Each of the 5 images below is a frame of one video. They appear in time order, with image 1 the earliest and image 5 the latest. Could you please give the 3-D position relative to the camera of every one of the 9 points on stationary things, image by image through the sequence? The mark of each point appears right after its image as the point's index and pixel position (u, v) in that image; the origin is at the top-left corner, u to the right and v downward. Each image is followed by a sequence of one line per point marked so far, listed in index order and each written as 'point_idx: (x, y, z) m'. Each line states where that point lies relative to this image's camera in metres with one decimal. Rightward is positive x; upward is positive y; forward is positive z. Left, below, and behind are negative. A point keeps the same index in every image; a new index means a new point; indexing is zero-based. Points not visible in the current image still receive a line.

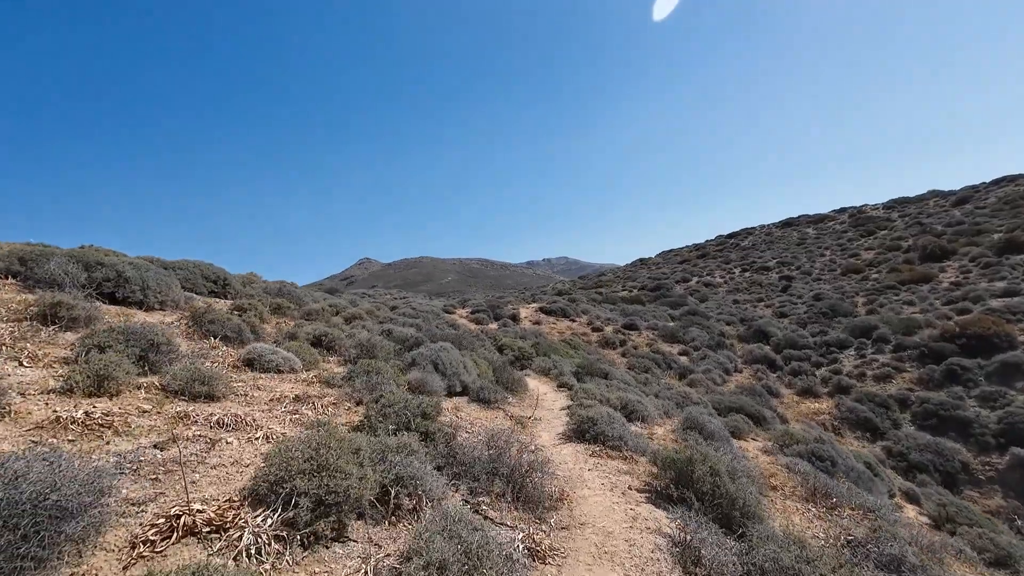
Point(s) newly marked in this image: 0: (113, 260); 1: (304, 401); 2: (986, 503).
0: (-8.0, +0.5, +9.9) m
1: (-2.4, -1.3, +5.7) m
2: (+16.3, -7.4, +17.0) m
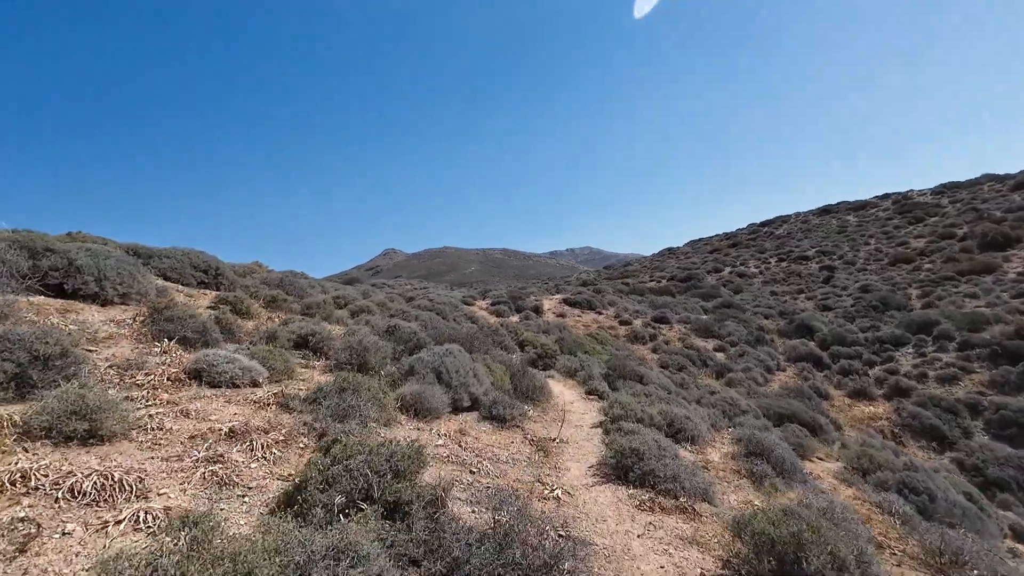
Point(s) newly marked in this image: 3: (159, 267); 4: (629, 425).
0: (-7.6, +0.7, +8.5) m
1: (-2.2, -1.2, +4.1) m
2: (+17.0, -7.1, +14.6) m
3: (-8.5, +0.4, +12.0) m
4: (+1.8, -2.0, +7.2) m
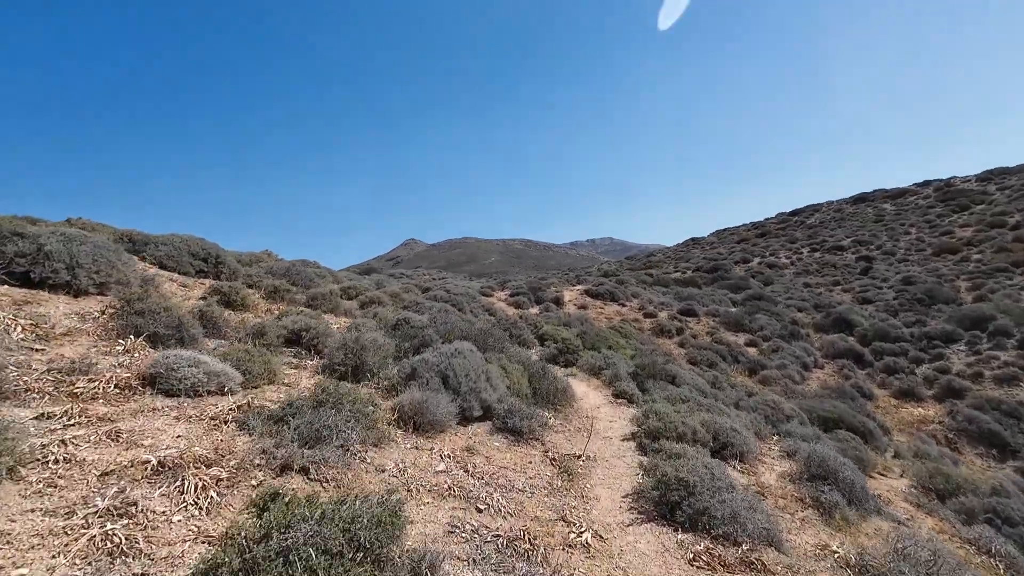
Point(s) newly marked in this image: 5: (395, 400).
0: (-7.3, +0.9, +7.7) m
1: (-2.1, -1.2, +3.1) m
2: (+17.4, -6.9, +13.0) m
3: (-8.1, +0.7, +11.2) m
4: (+2.0, -1.9, +6.1) m
5: (-1.3, -1.3, +5.7) m
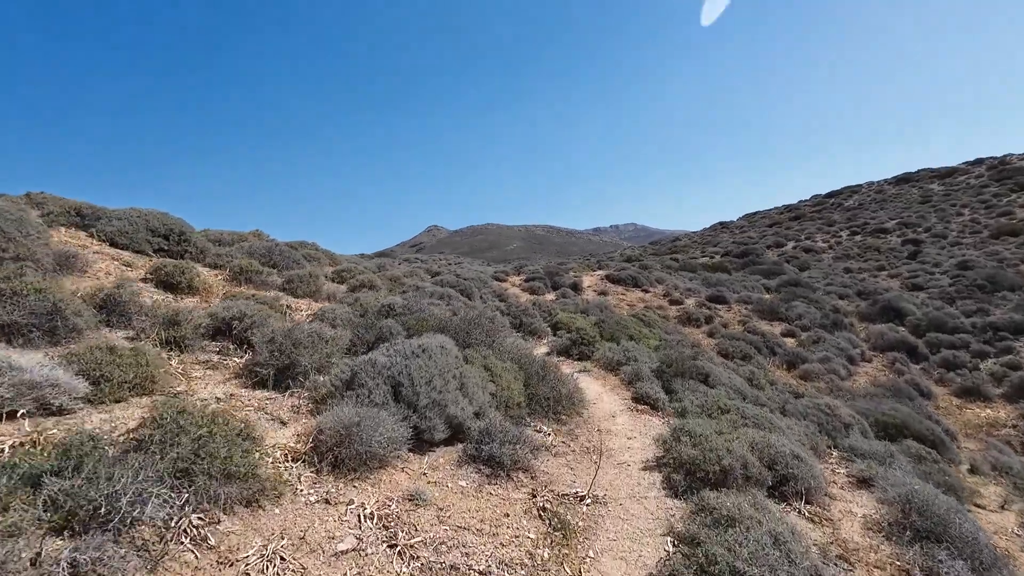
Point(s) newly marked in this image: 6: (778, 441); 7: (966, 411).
0: (-7.5, +1.2, +6.2) m
1: (-2.5, -1.0, +1.5) m
2: (+17.5, -6.6, +10.6) m
3: (-8.0, +1.1, +9.7) m
4: (+1.8, -1.7, +4.3) m
5: (-1.6, -1.1, +4.0) m
6: (+3.2, -1.9, +6.0) m
7: (+15.9, -4.3, +17.3) m
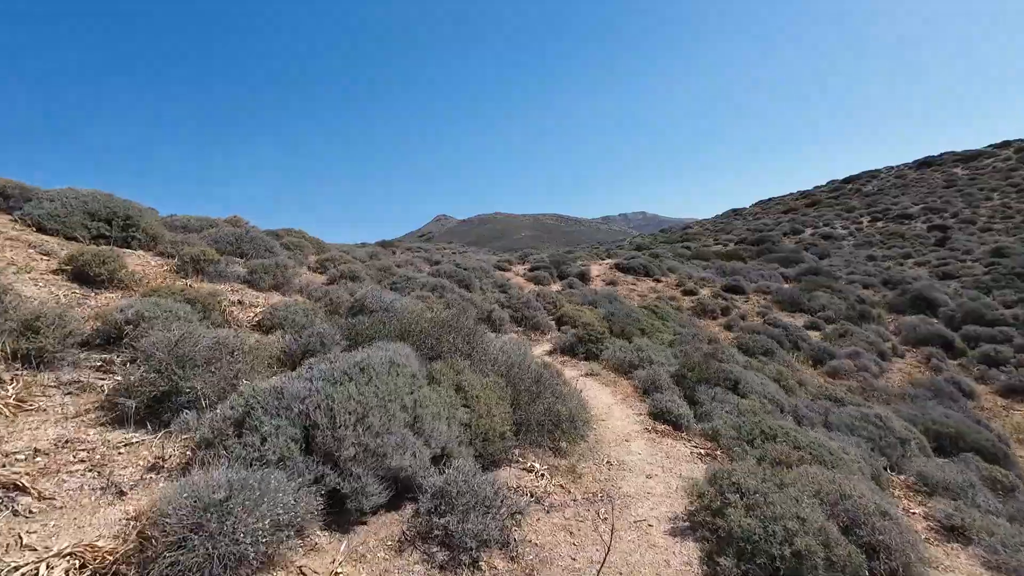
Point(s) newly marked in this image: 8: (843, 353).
0: (-7.7, +1.2, +4.8) m
1: (-2.7, -1.1, 0.0) m
2: (+17.4, -6.4, +8.9) m
3: (-8.2, +1.2, +8.3) m
4: (+1.6, -1.7, +2.8) m
5: (-1.8, -1.0, +2.5) m
6: (+3.1, -1.8, +4.5) m
7: (+15.9, -3.9, +15.6) m
8: (+12.0, -2.4, +17.9) m
